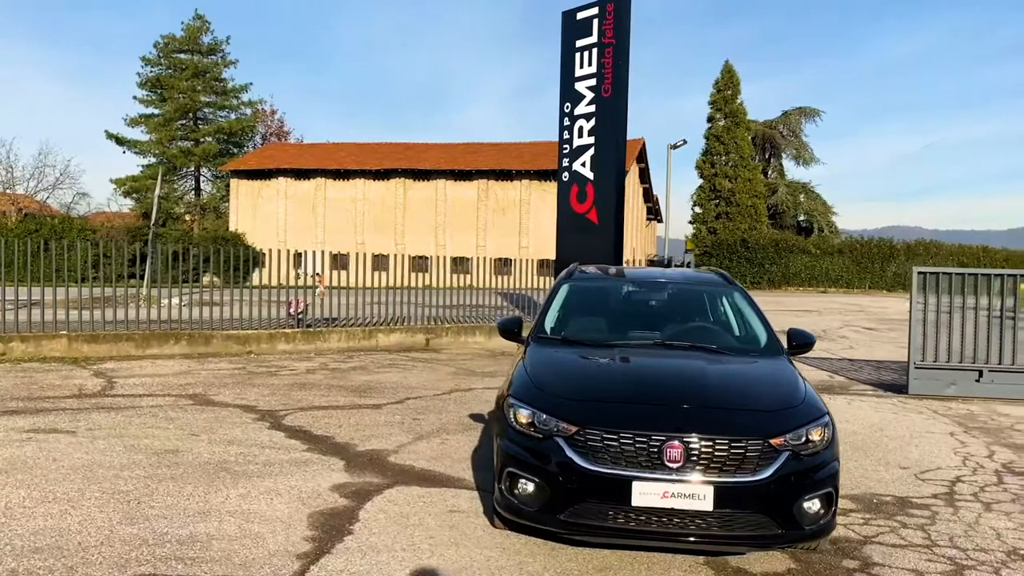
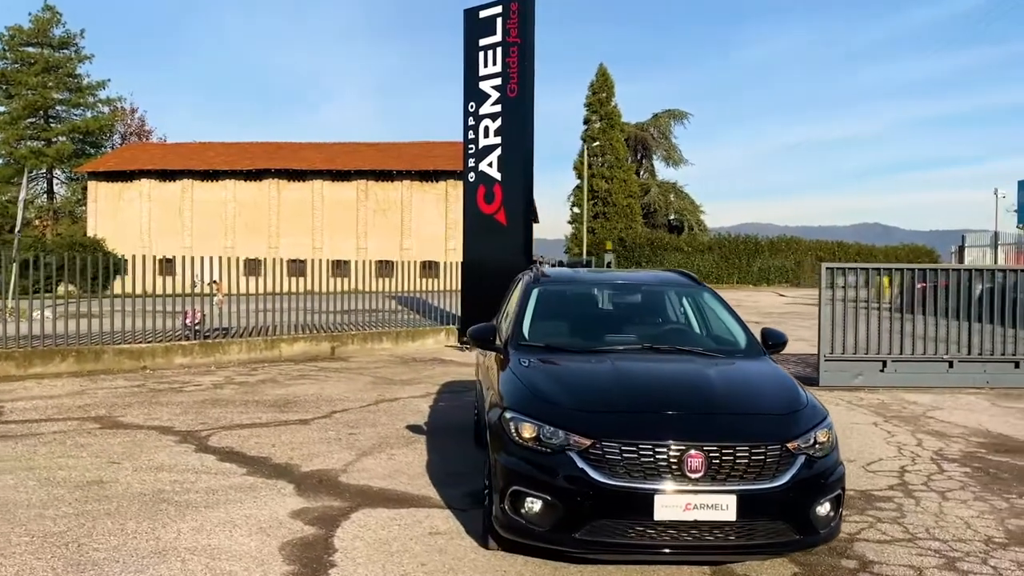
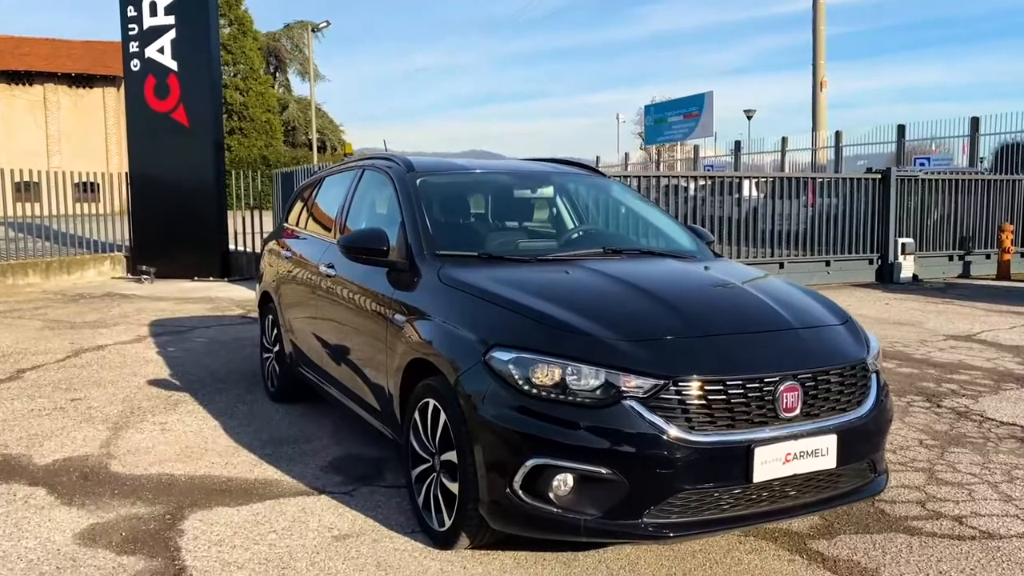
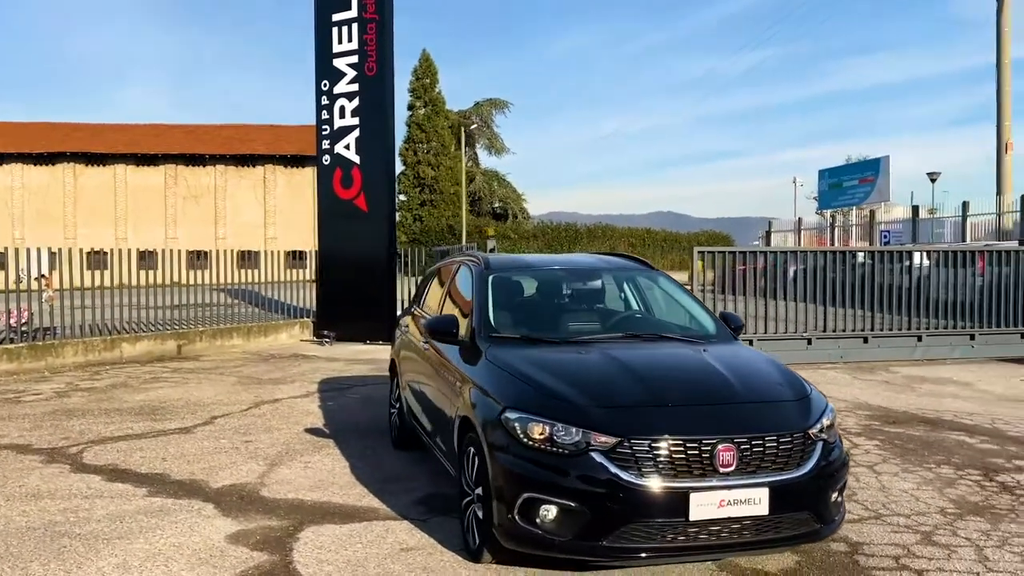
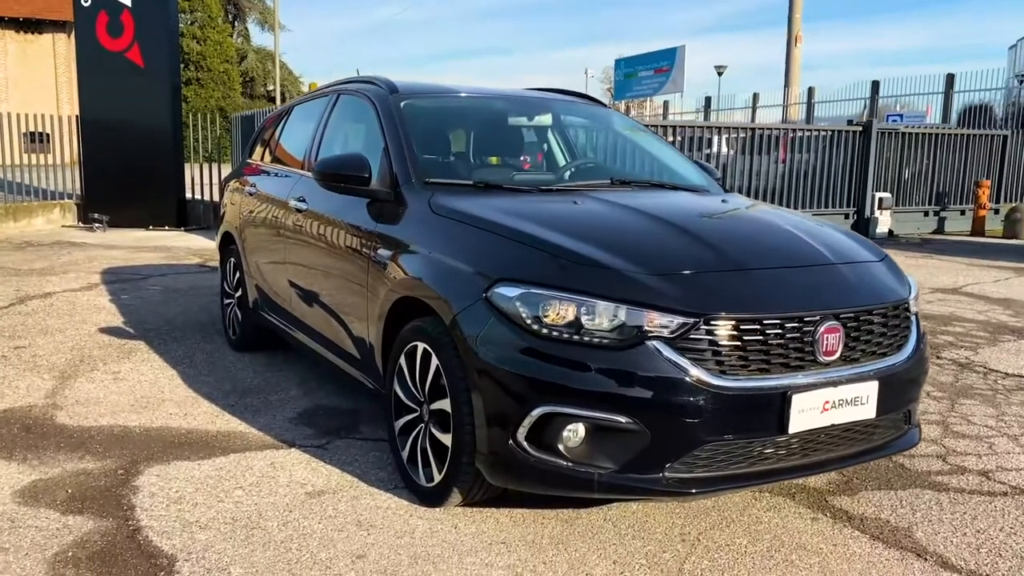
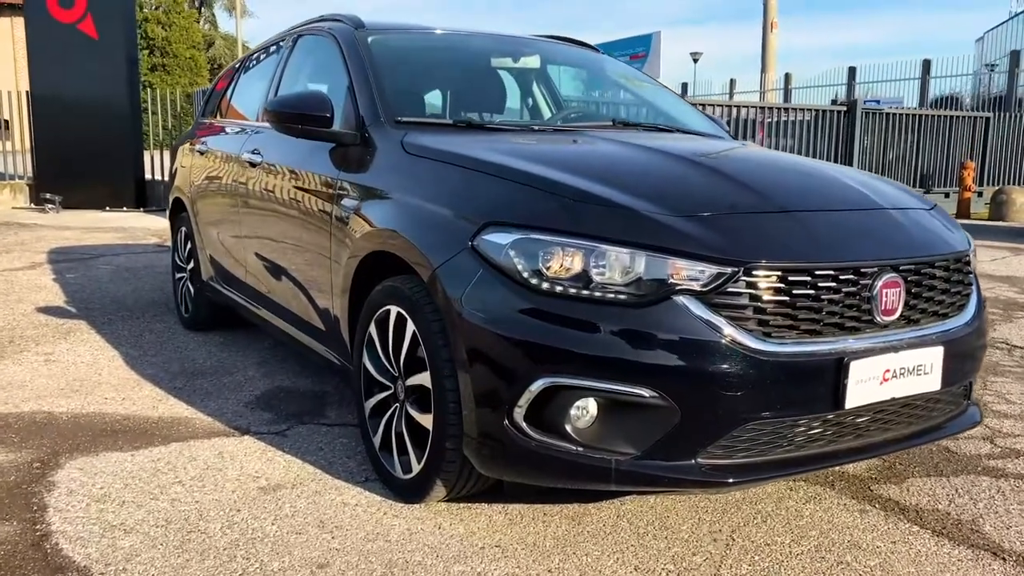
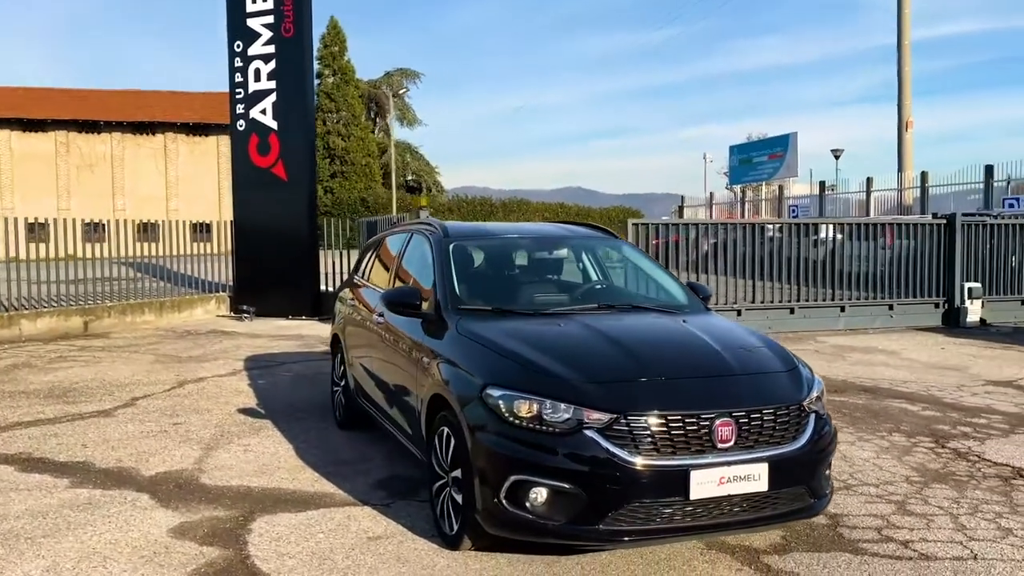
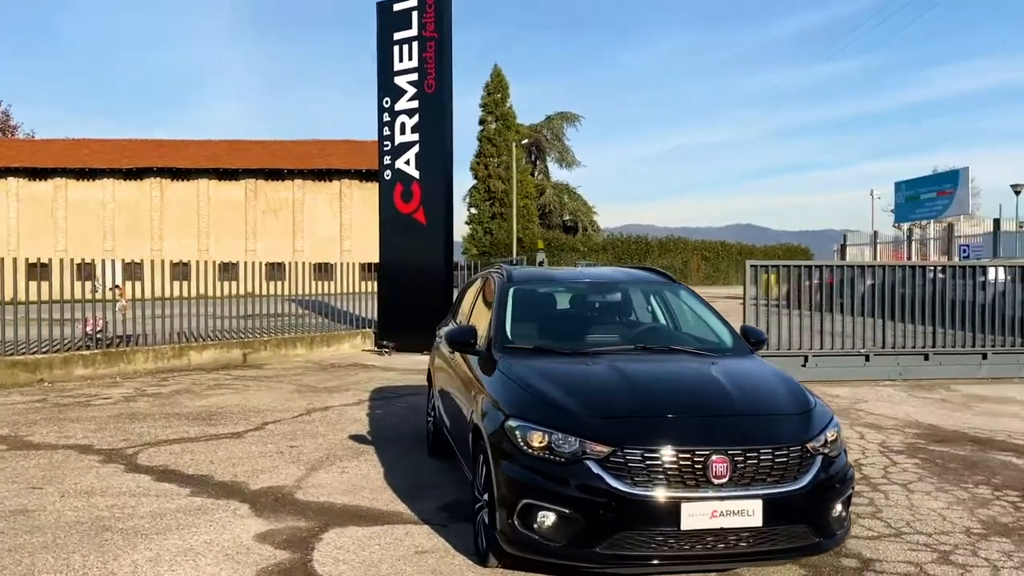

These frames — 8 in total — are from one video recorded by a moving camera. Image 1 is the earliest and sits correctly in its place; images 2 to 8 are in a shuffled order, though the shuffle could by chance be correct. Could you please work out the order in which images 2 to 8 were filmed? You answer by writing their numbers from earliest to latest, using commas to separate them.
2, 8, 4, 7, 3, 5, 6
